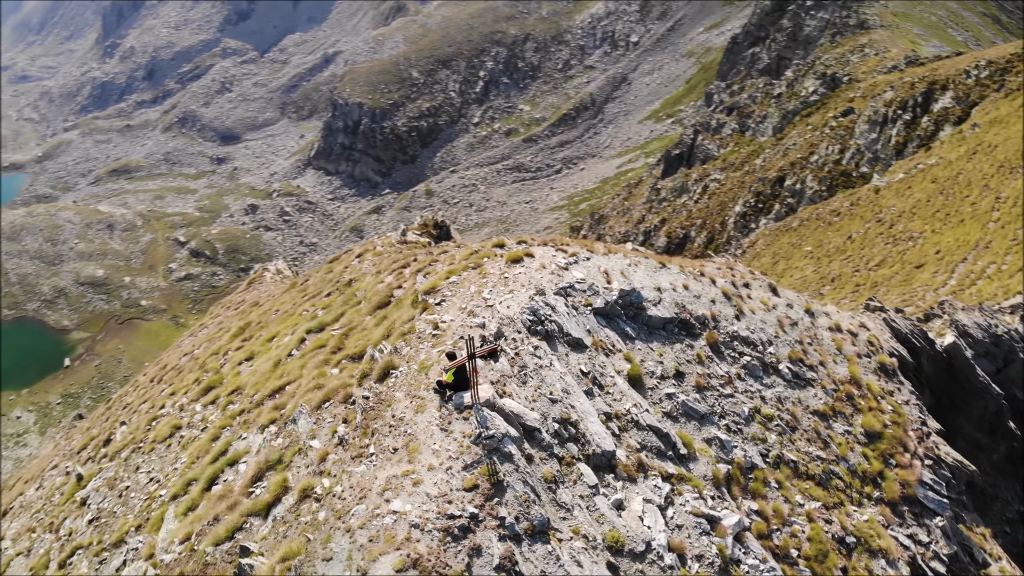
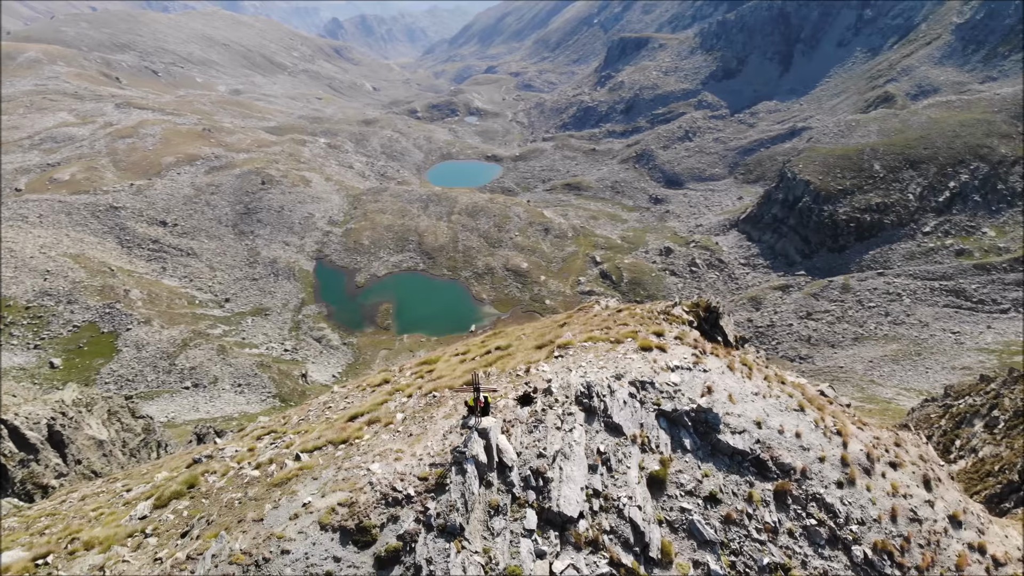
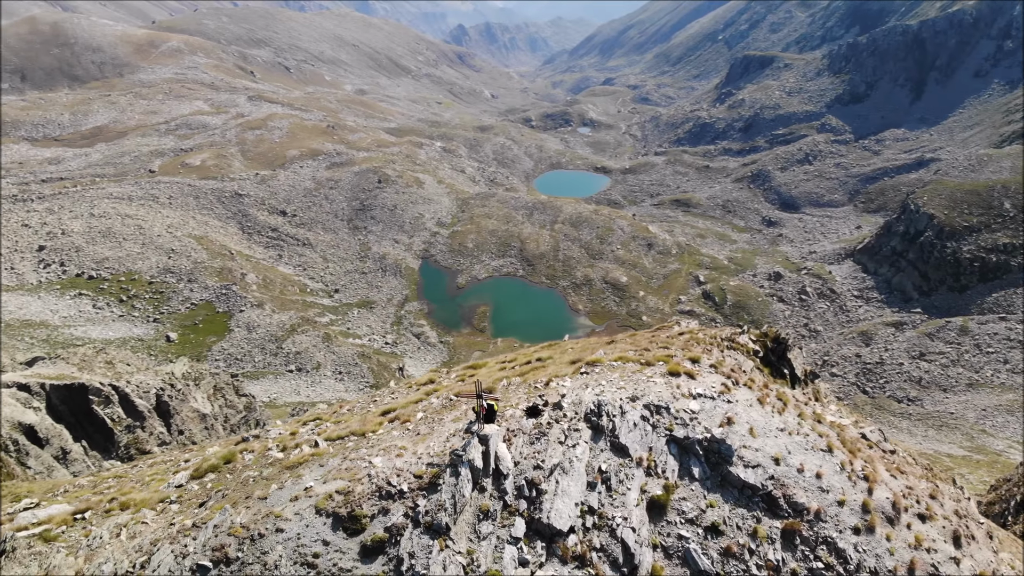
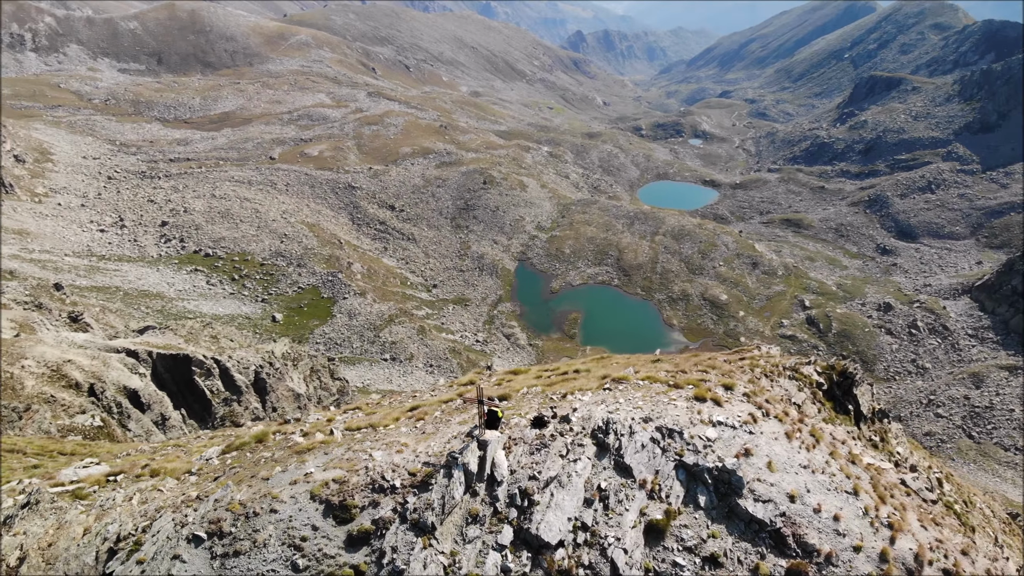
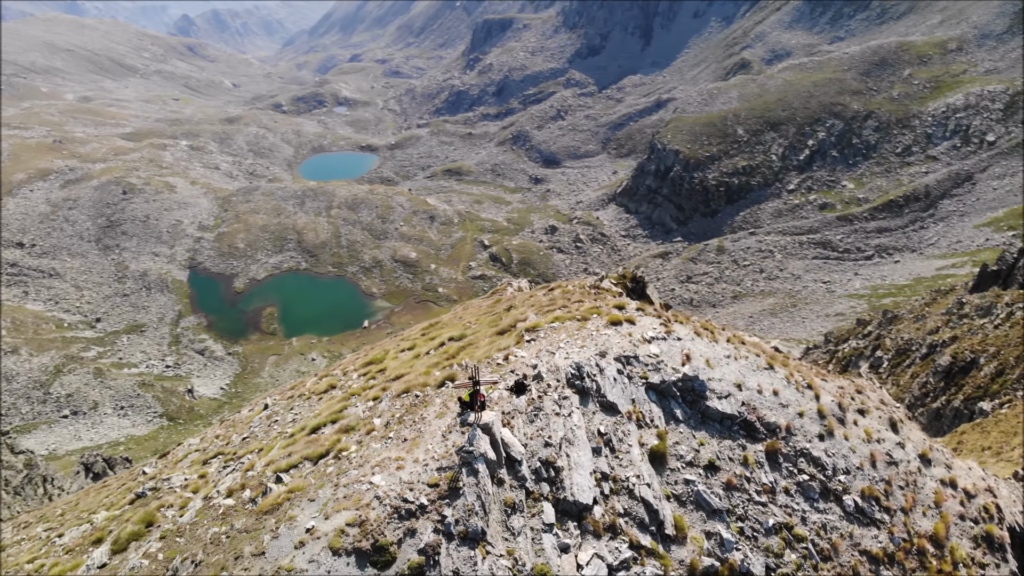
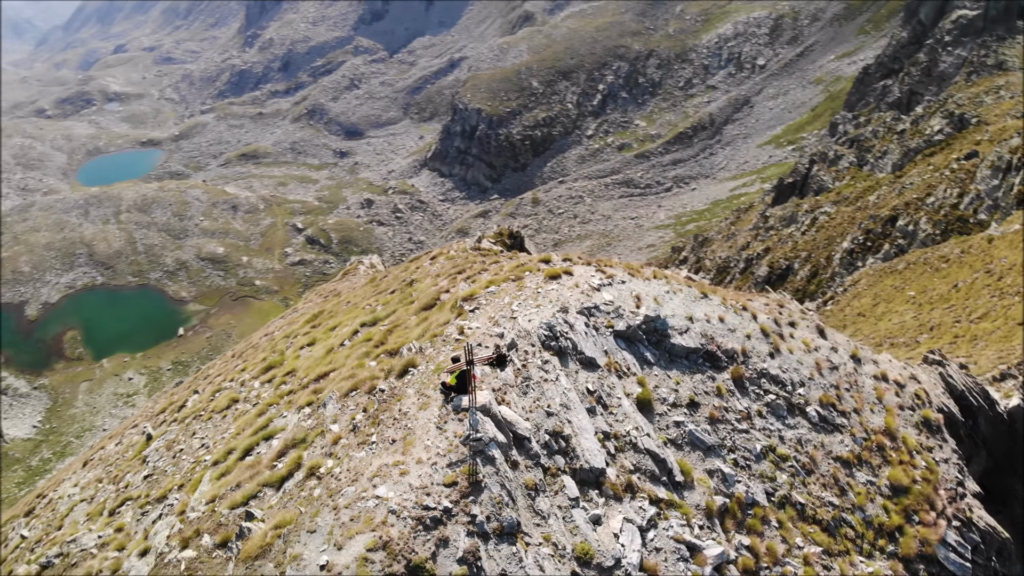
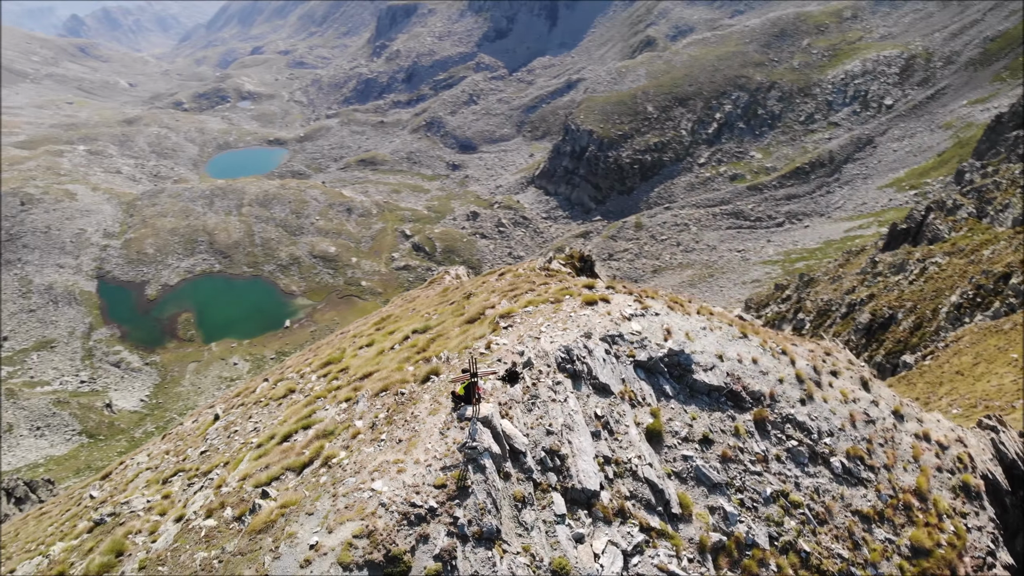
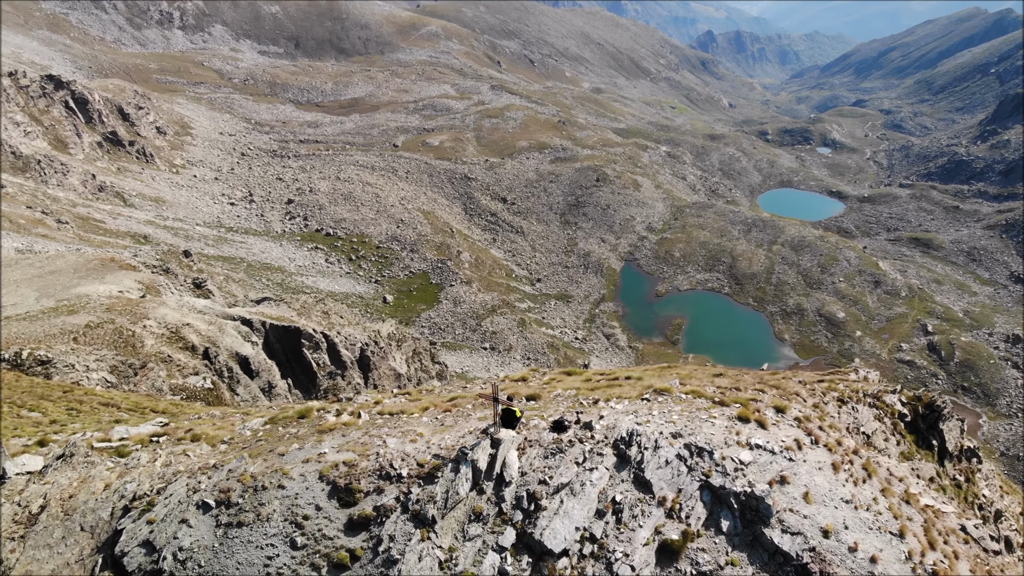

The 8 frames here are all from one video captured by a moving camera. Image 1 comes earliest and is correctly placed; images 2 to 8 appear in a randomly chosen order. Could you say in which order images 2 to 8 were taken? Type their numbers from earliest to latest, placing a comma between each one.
6, 7, 5, 2, 3, 4, 8
